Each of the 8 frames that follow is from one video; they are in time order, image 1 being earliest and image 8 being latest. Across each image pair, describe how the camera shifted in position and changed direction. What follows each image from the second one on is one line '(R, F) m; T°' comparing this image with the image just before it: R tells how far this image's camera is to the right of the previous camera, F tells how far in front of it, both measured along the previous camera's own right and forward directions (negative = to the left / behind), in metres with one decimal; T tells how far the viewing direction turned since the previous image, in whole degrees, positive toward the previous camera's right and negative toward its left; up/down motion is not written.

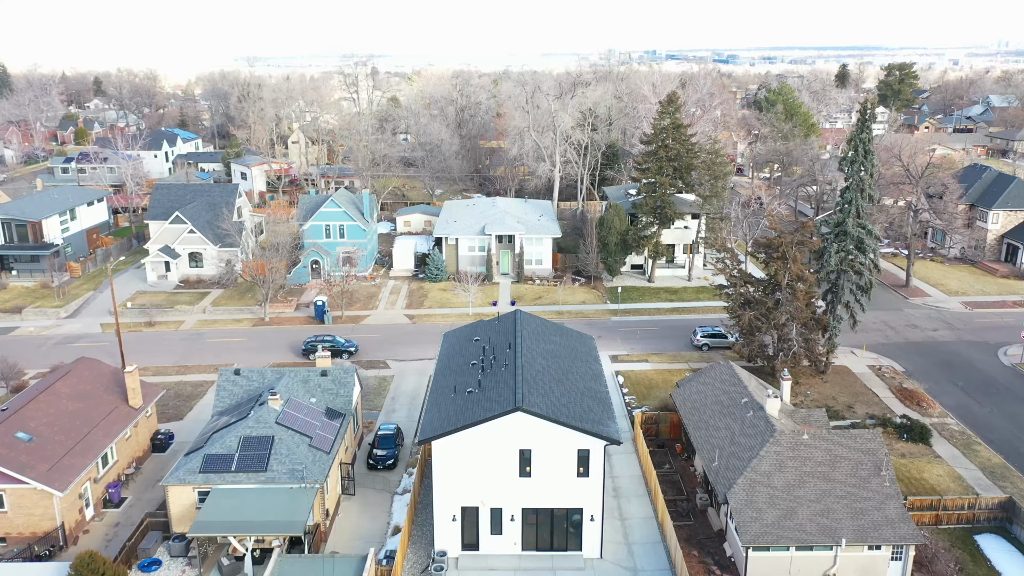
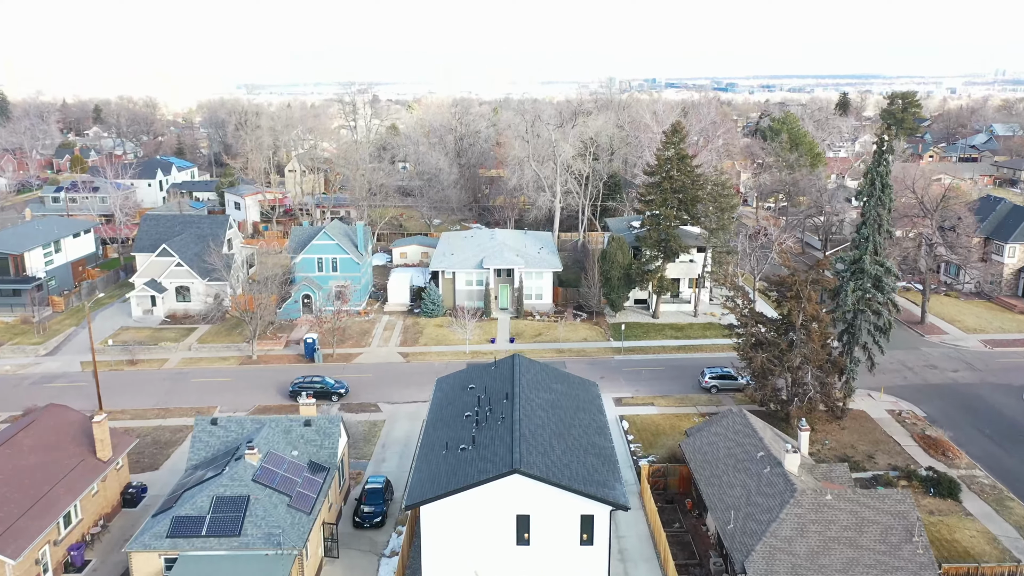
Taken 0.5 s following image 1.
(+0.1, +1.5) m; 0°
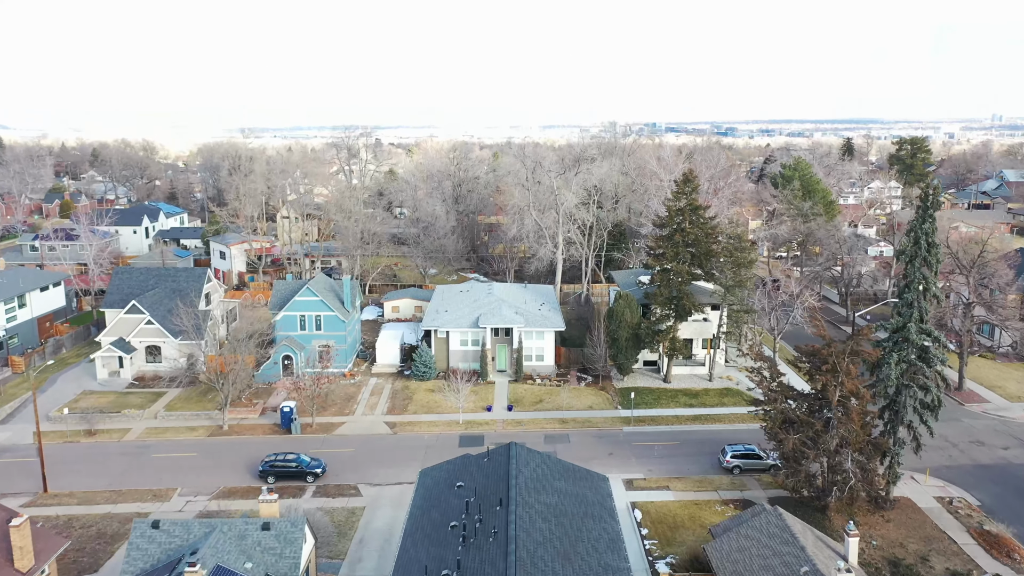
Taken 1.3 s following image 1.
(+0.1, +3.0) m; 0°
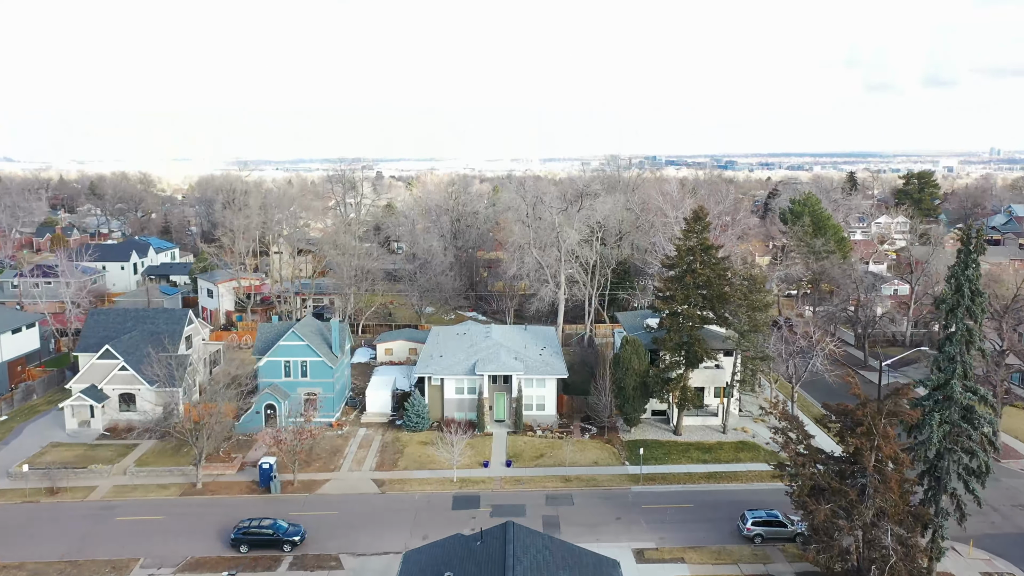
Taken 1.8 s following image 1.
(+0.1, +2.2) m; 0°
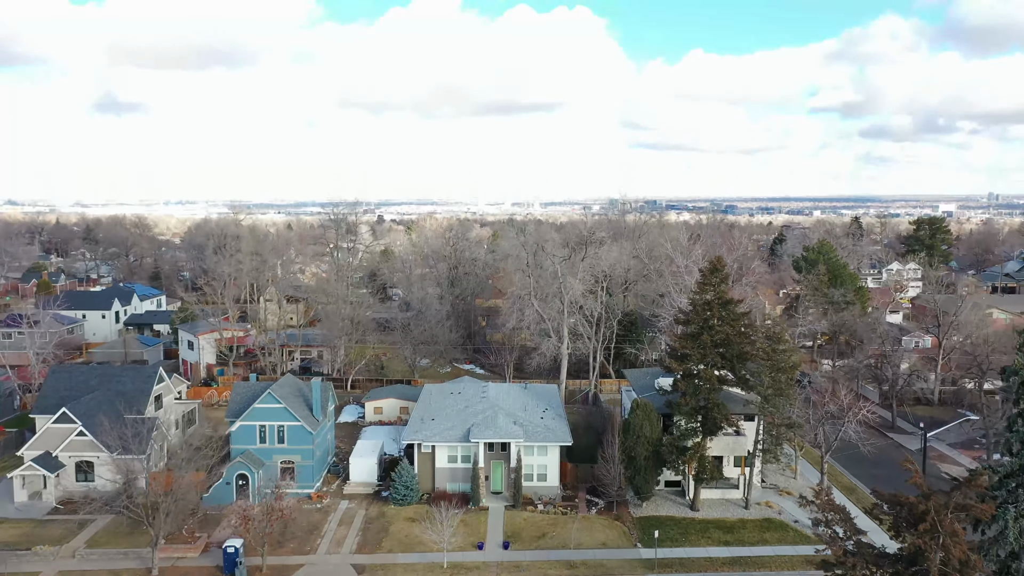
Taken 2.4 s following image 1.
(+0.1, +2.9) m; 0°
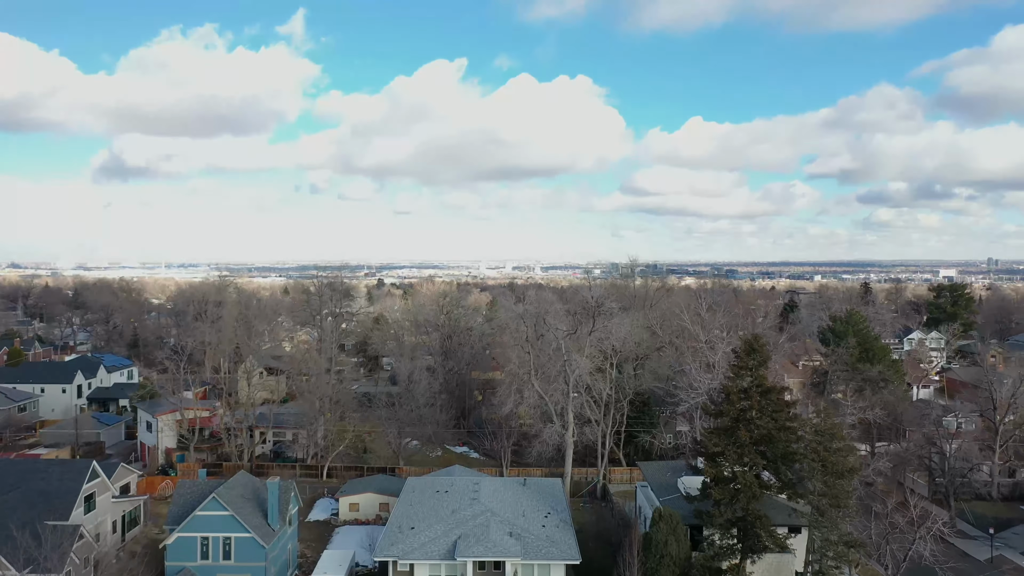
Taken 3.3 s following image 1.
(+0.1, +4.8) m; 0°
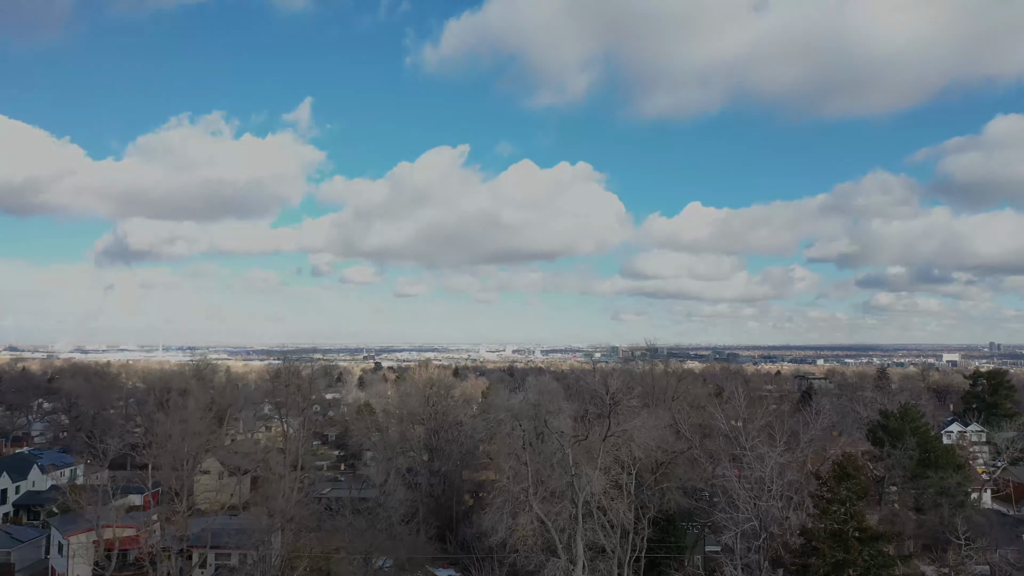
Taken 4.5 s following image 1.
(+0.2, +7.0) m; 0°
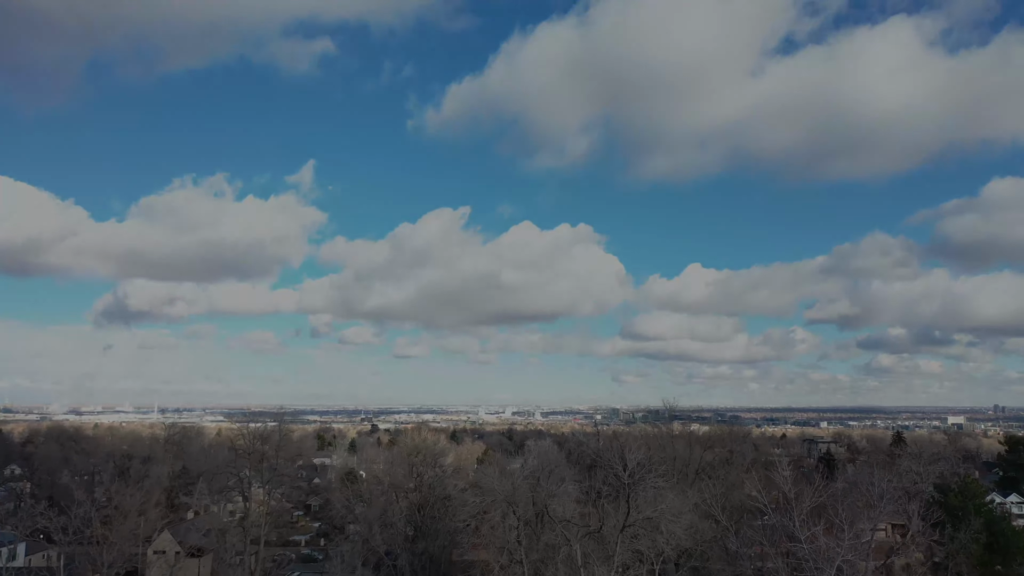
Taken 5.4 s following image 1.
(+0.2, +5.5) m; 0°
